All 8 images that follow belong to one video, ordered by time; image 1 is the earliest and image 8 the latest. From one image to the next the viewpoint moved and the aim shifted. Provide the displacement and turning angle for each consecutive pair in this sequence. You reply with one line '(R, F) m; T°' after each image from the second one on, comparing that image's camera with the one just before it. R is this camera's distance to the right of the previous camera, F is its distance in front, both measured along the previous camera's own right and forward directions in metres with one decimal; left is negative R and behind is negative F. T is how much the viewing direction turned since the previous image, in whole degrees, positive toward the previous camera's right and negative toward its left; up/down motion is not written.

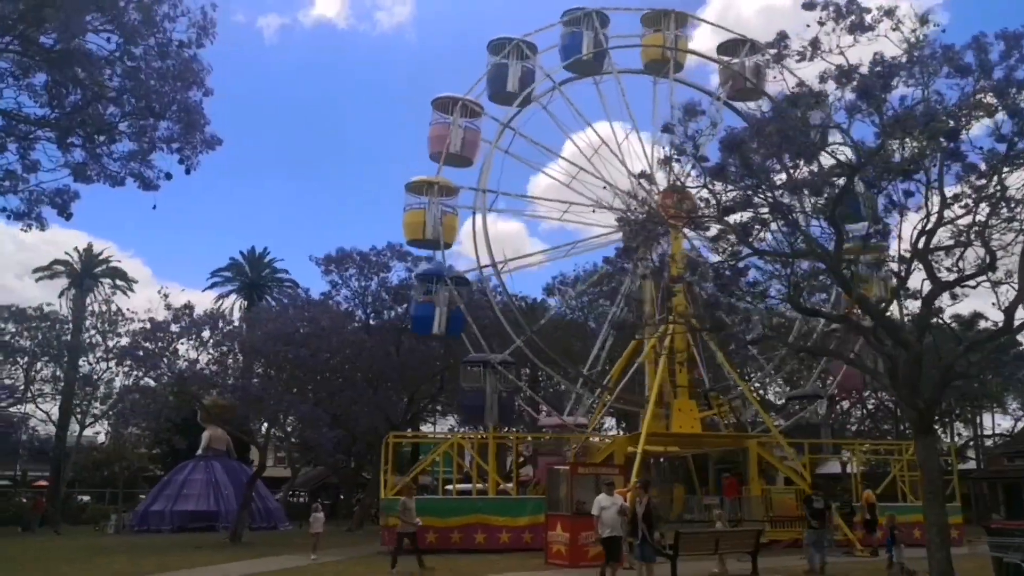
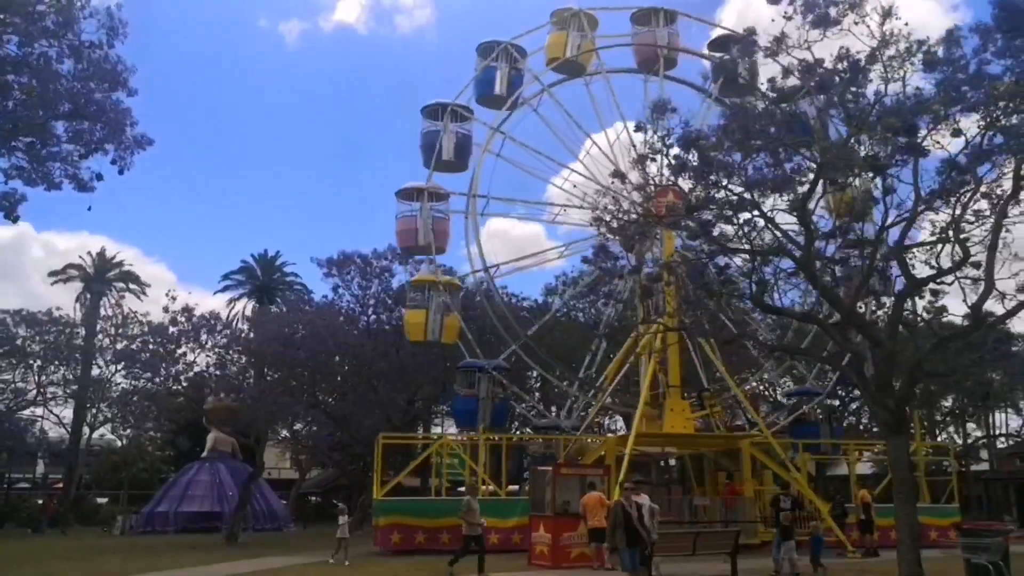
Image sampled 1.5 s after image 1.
(+0.9, 0.0) m; -2°
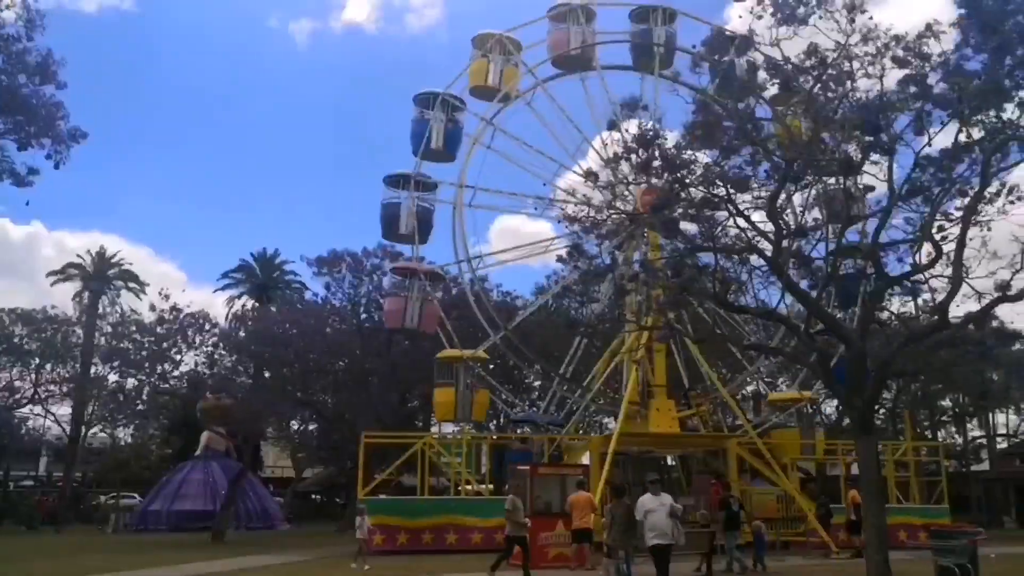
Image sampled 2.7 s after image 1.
(+0.7, +0.1) m; -1°
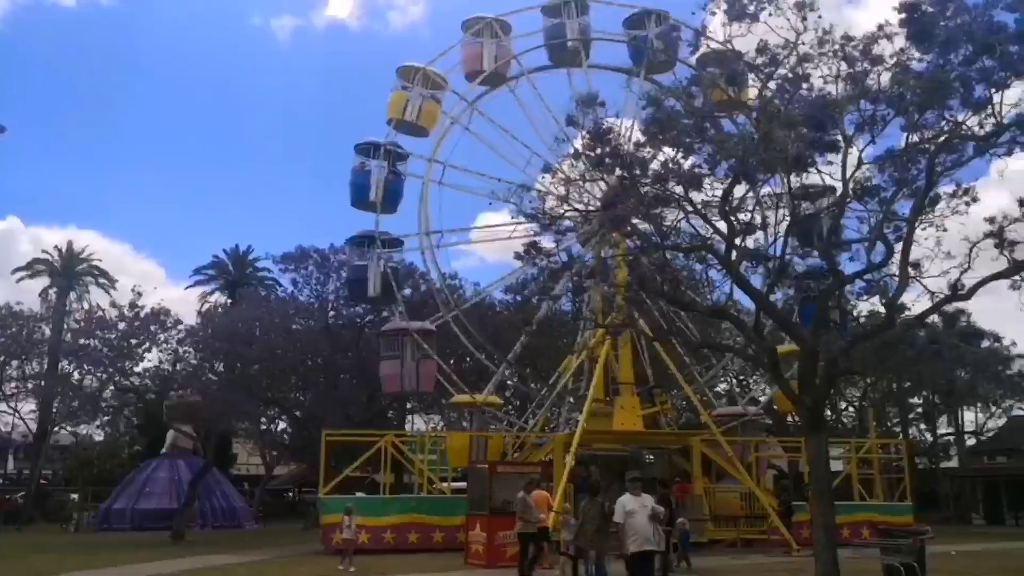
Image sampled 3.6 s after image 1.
(+0.5, +0.2) m; +1°
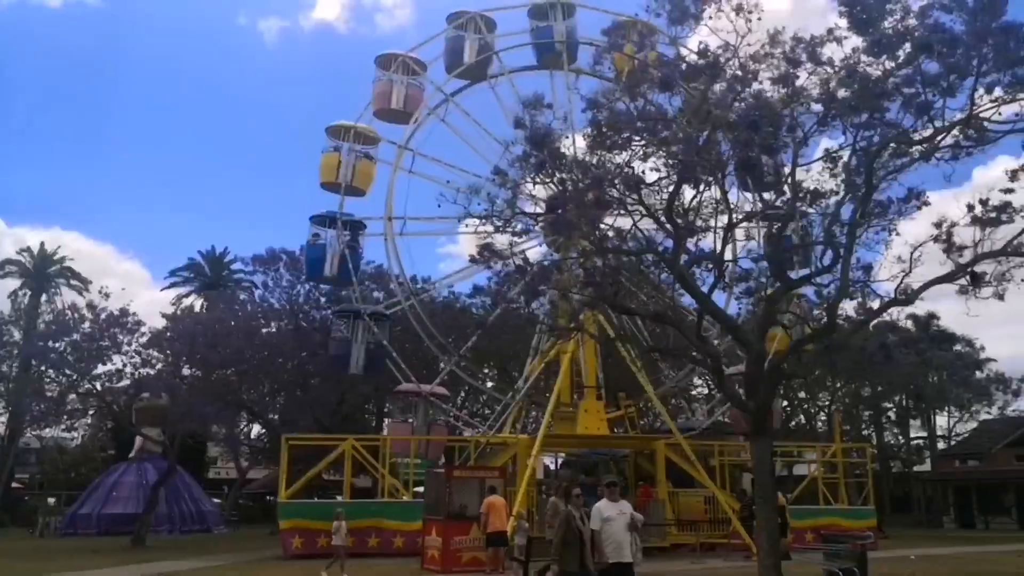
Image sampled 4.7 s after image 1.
(+0.6, +0.1) m; +1°
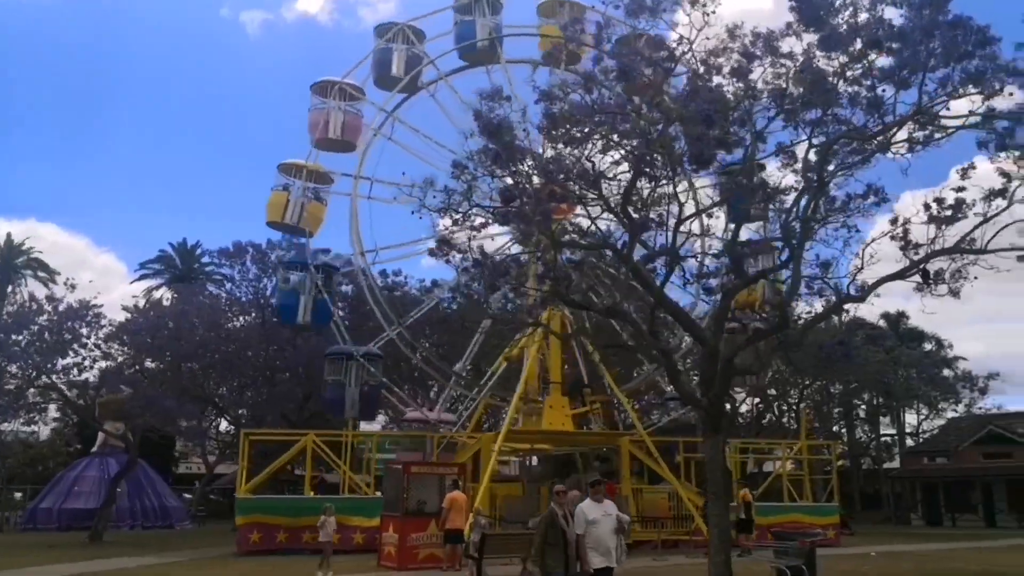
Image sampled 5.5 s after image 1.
(+0.5, +0.2) m; +1°
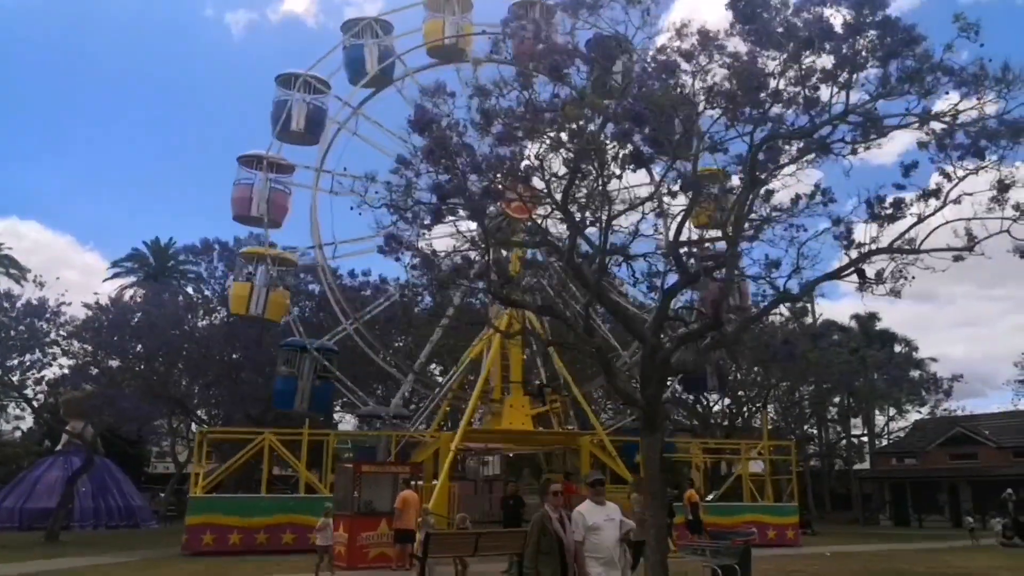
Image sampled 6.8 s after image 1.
(+0.7, +0.1) m; +1°
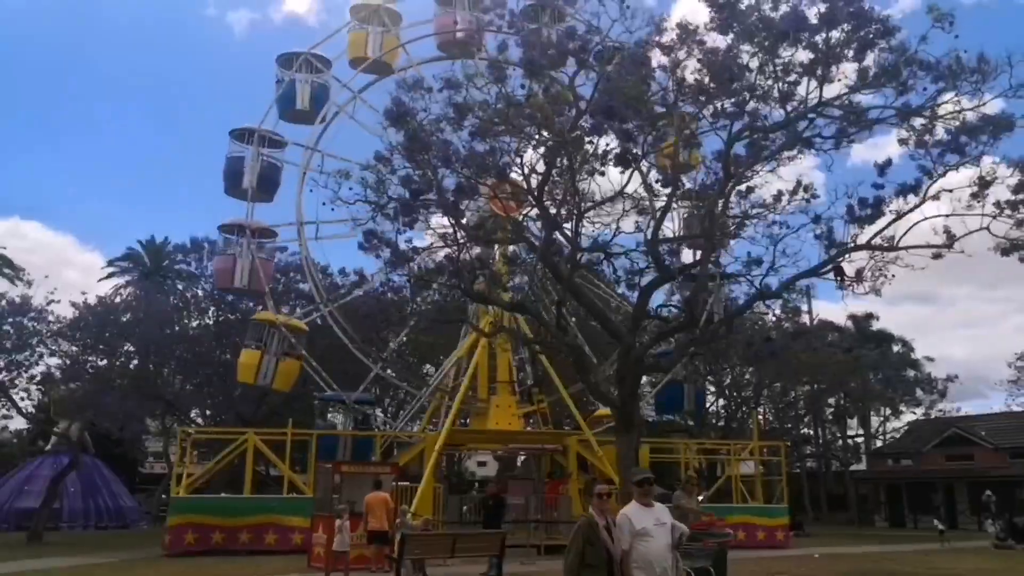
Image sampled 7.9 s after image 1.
(+0.4, +0.2) m; 0°
